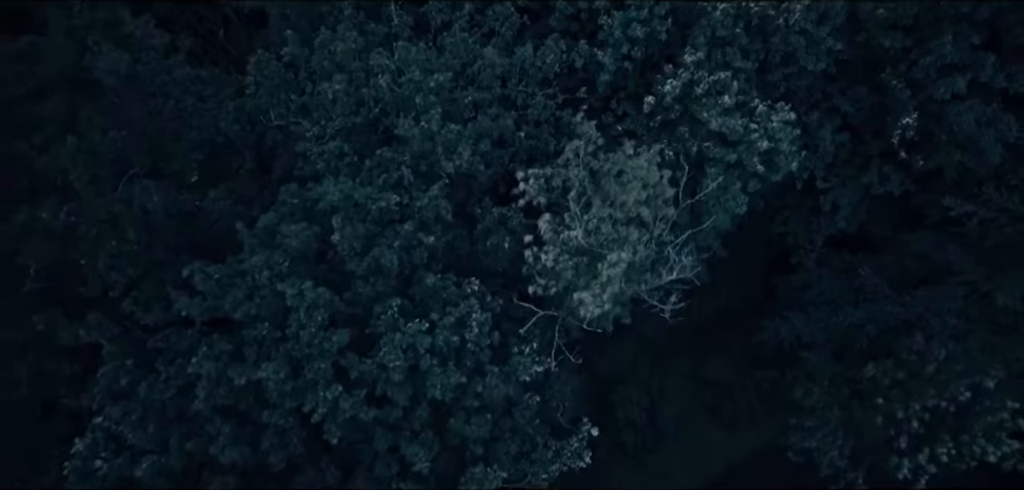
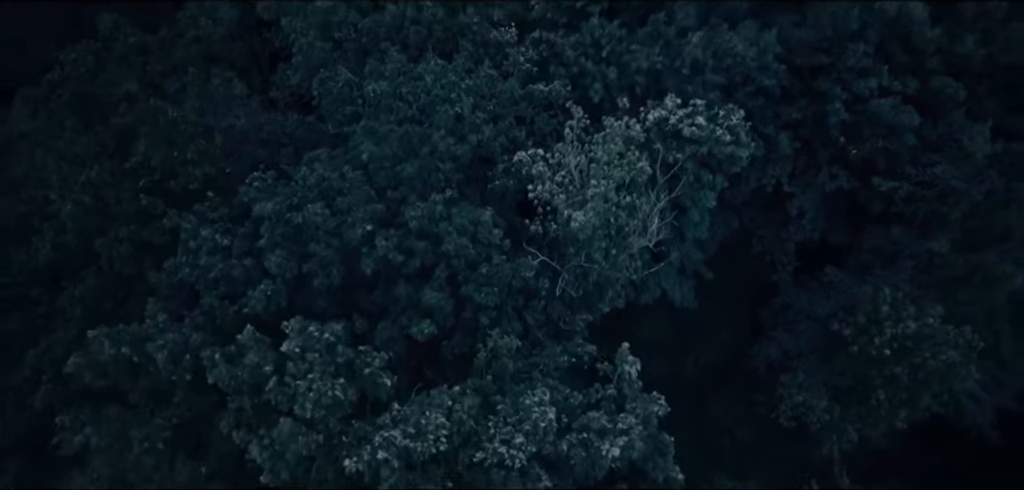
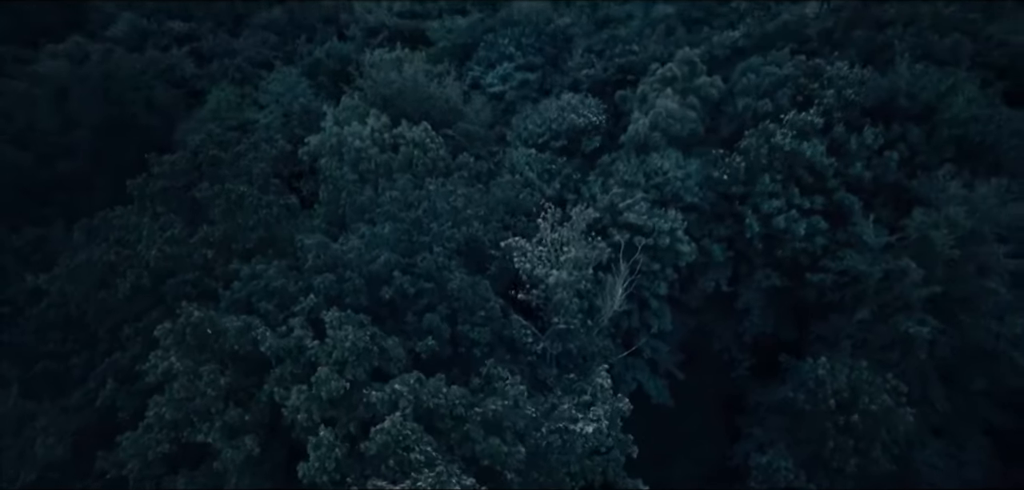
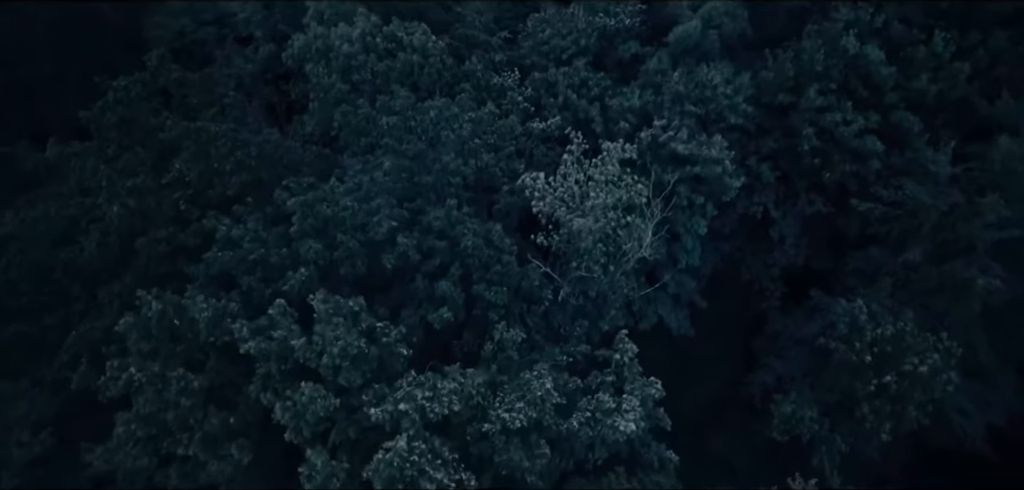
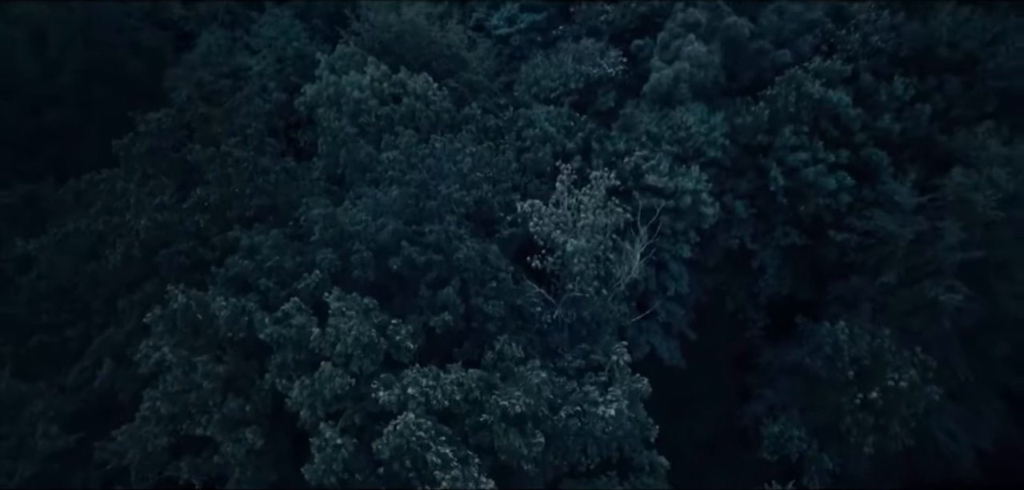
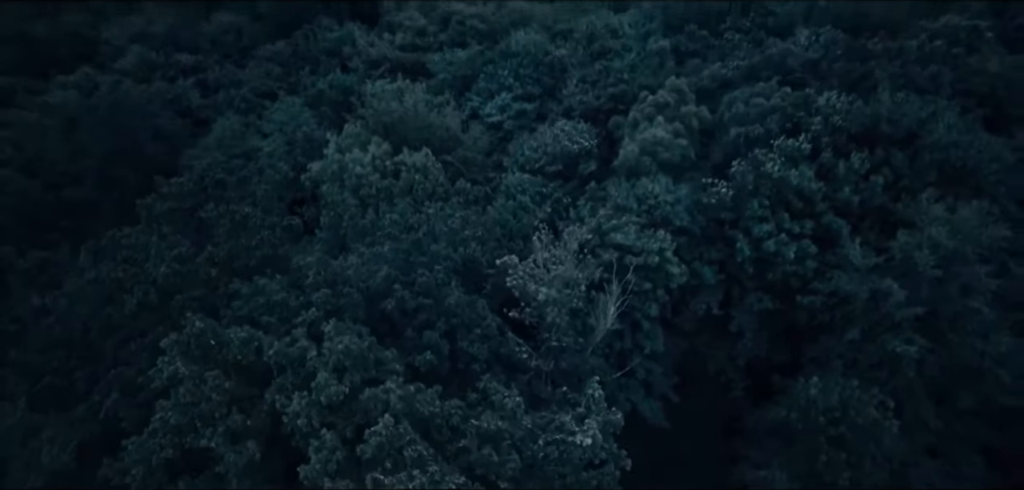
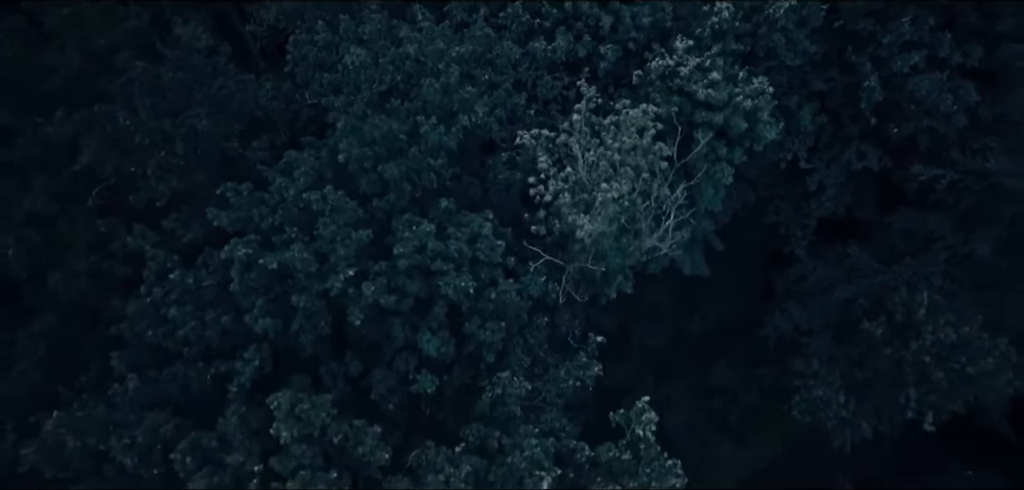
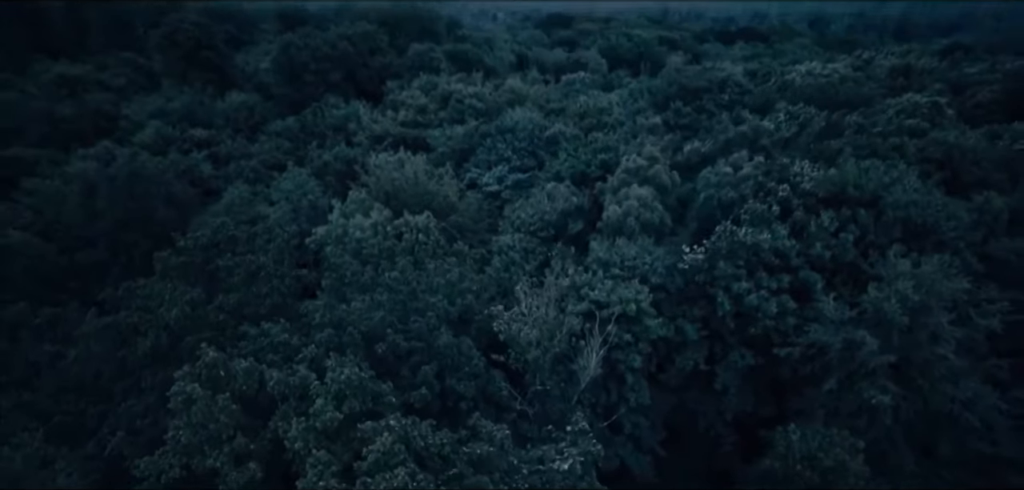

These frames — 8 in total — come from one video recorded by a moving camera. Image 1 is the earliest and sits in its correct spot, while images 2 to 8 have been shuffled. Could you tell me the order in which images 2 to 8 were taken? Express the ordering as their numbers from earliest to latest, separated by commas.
7, 2, 4, 5, 3, 6, 8
